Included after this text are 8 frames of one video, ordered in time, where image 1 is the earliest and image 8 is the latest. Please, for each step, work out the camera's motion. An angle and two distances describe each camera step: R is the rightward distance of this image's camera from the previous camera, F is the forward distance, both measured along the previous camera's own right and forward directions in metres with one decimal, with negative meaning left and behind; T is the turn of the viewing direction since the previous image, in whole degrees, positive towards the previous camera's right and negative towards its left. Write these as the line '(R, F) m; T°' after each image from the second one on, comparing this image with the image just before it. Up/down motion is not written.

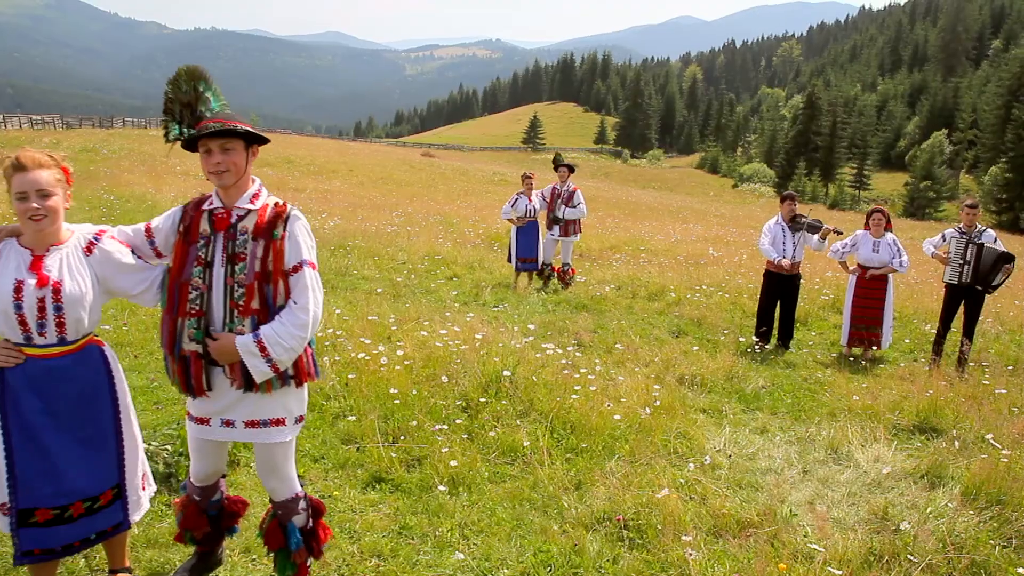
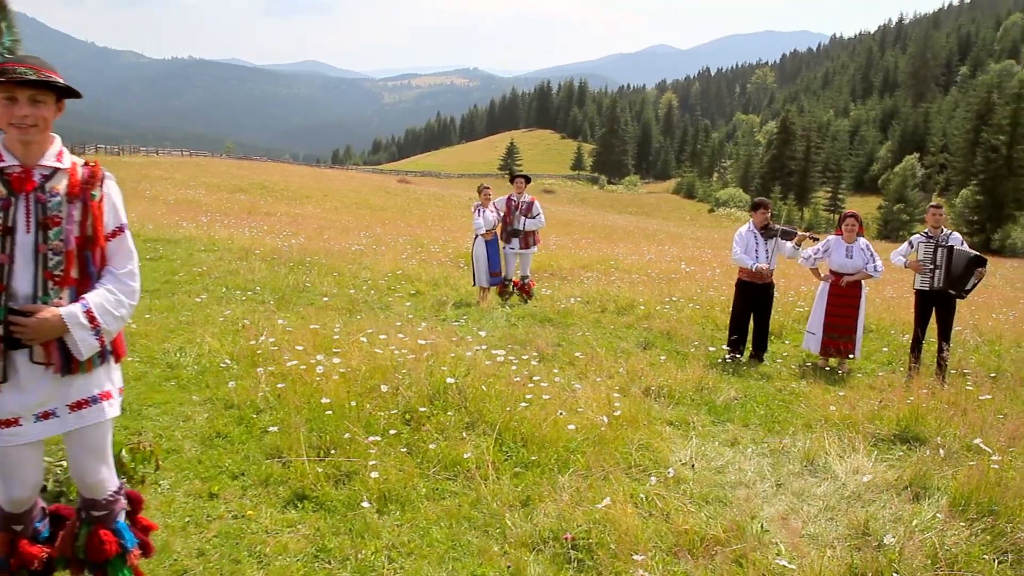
(+0.2, +0.6) m; +1°
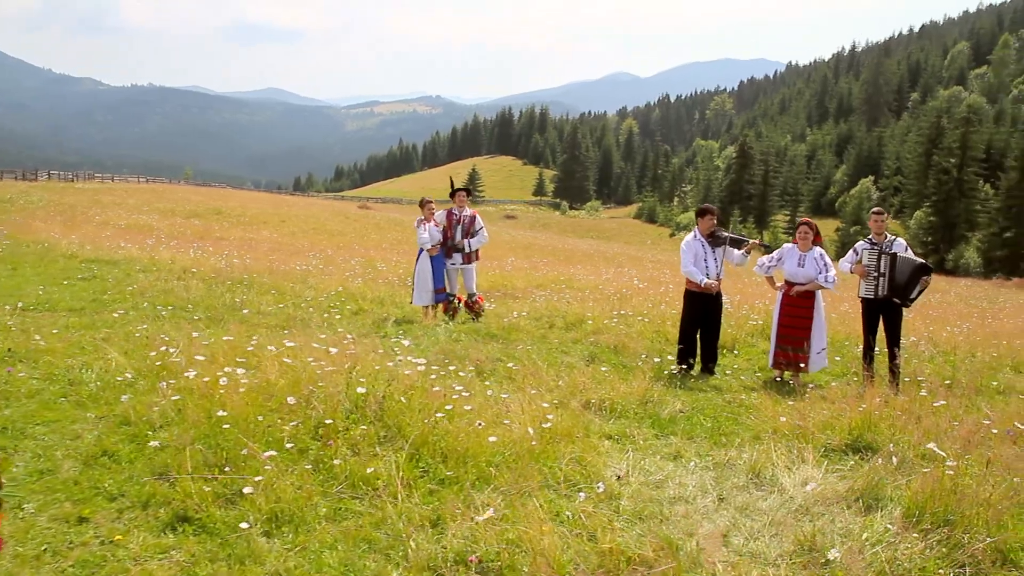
(+0.3, +0.5) m; +2°
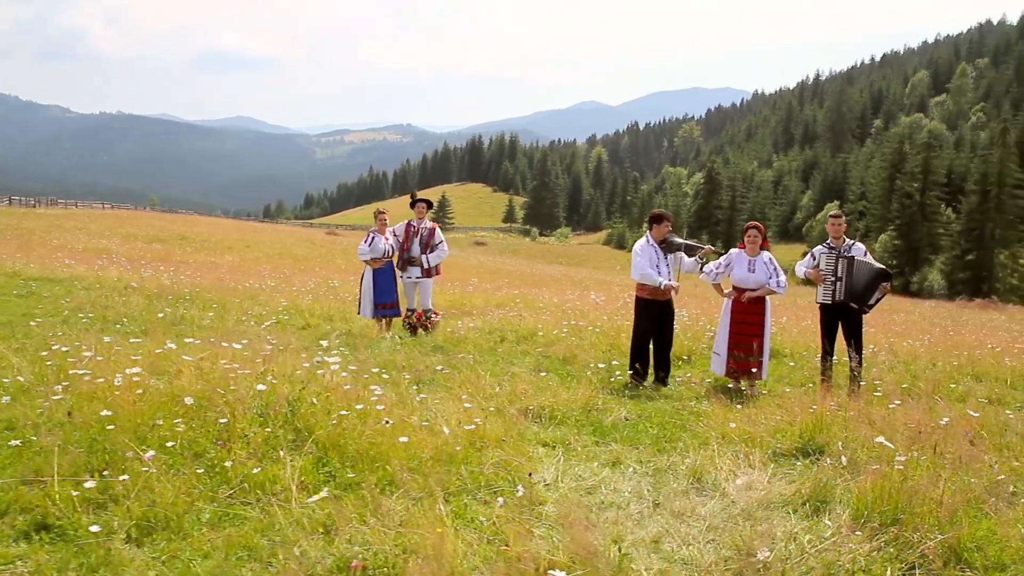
(+0.3, +0.4) m; +2°
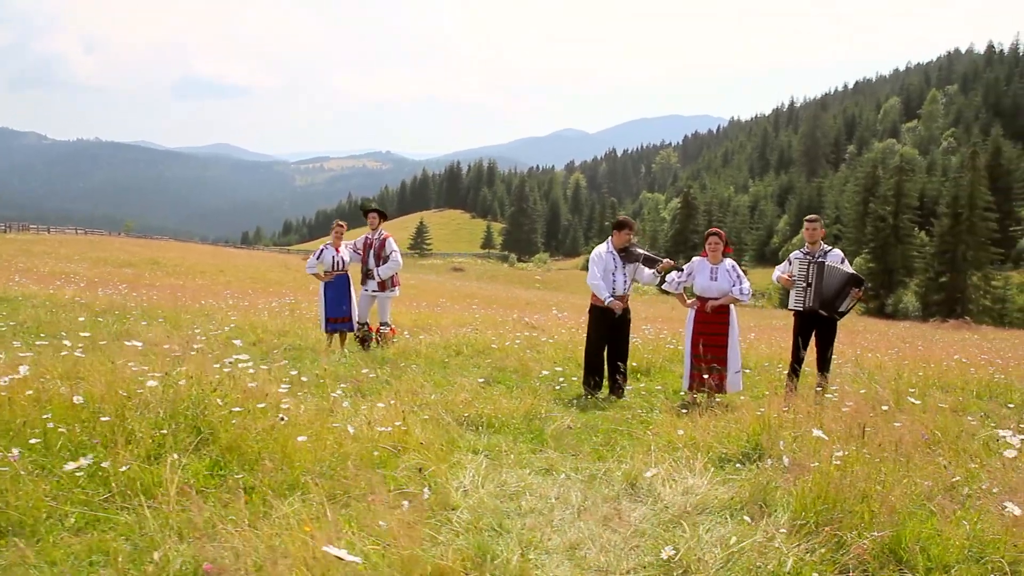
(+0.3, +0.4) m; +1°
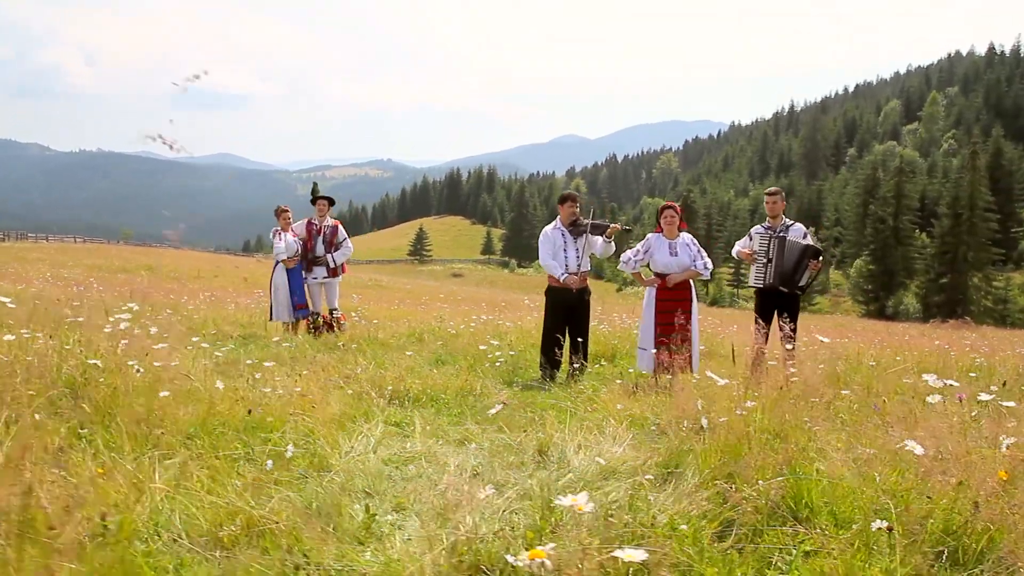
(+0.5, +0.4) m; 0°
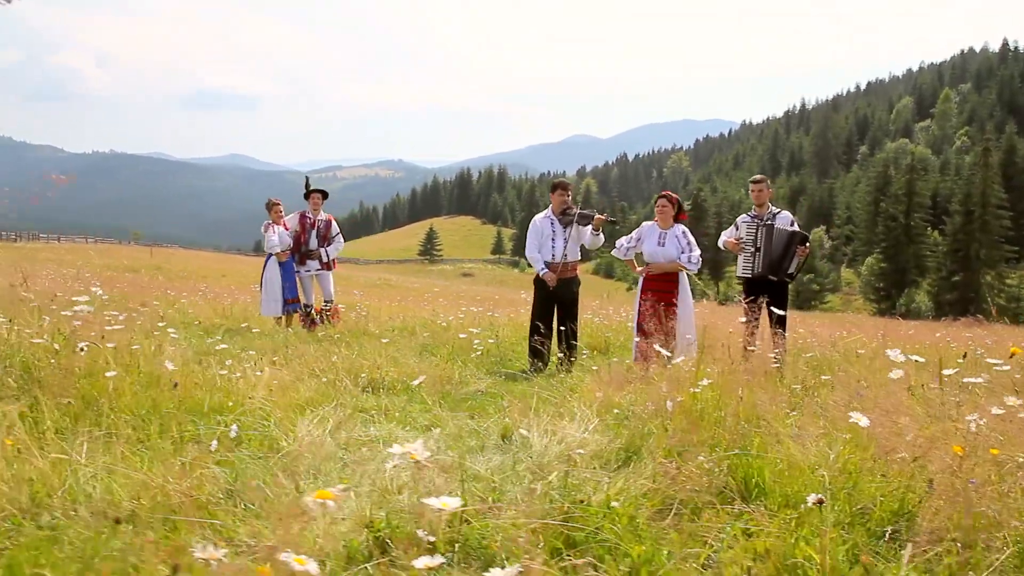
(+0.2, +0.1) m; -1°
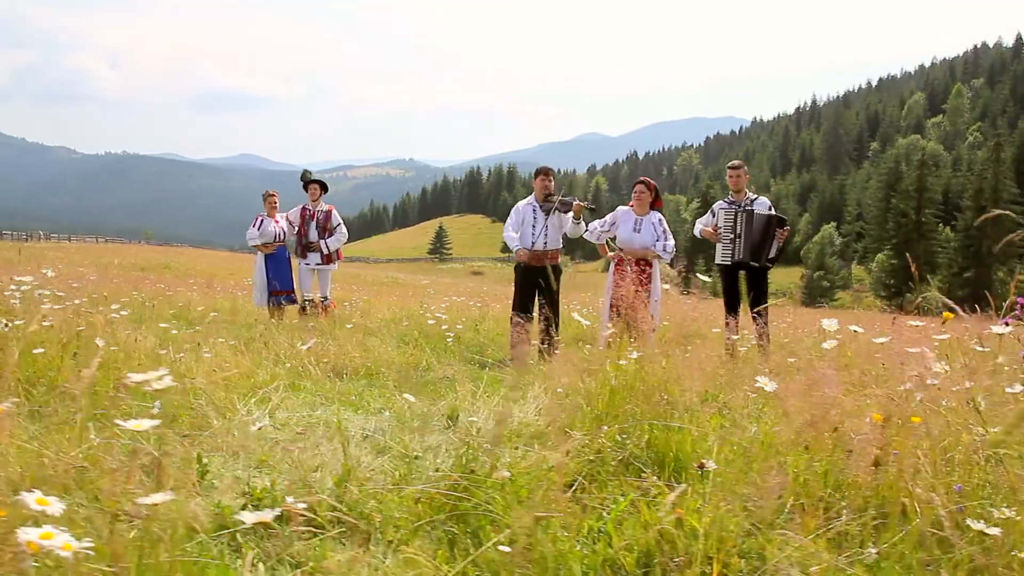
(+0.3, +0.1) m; -1°
